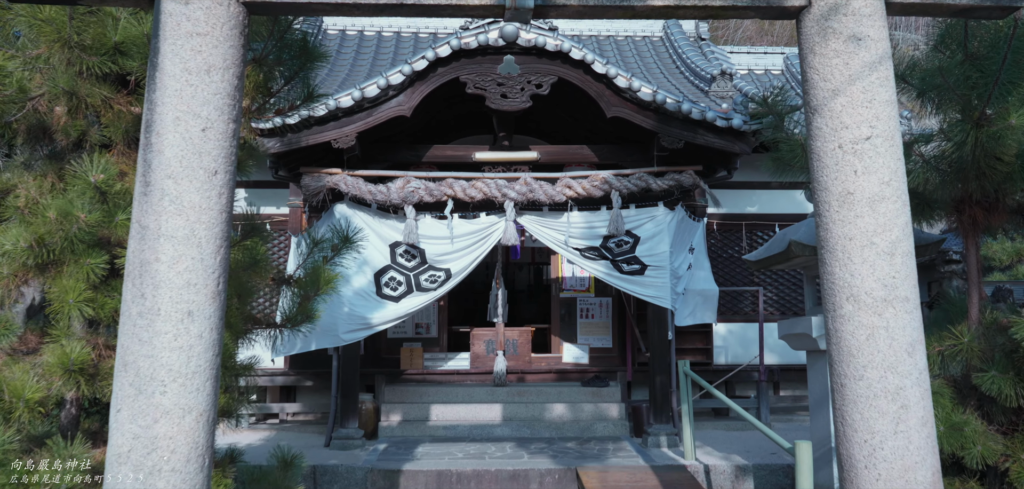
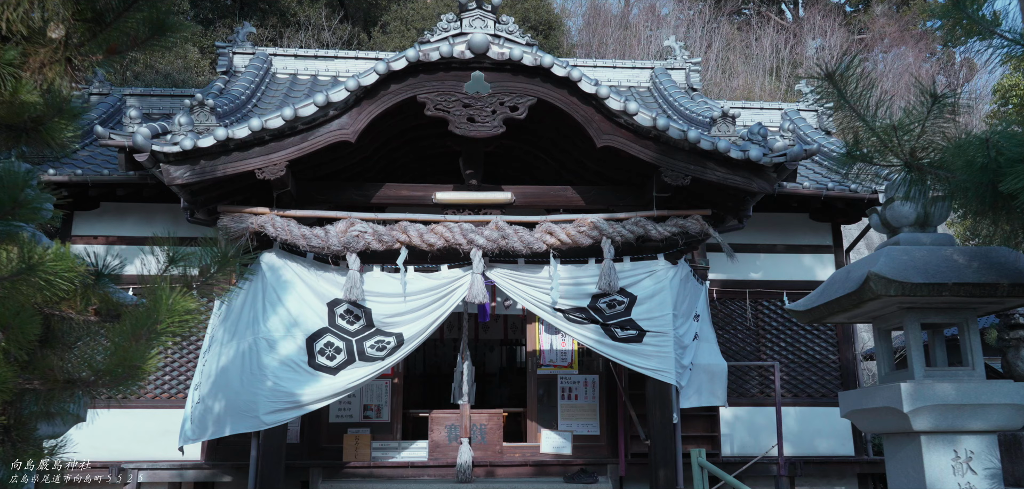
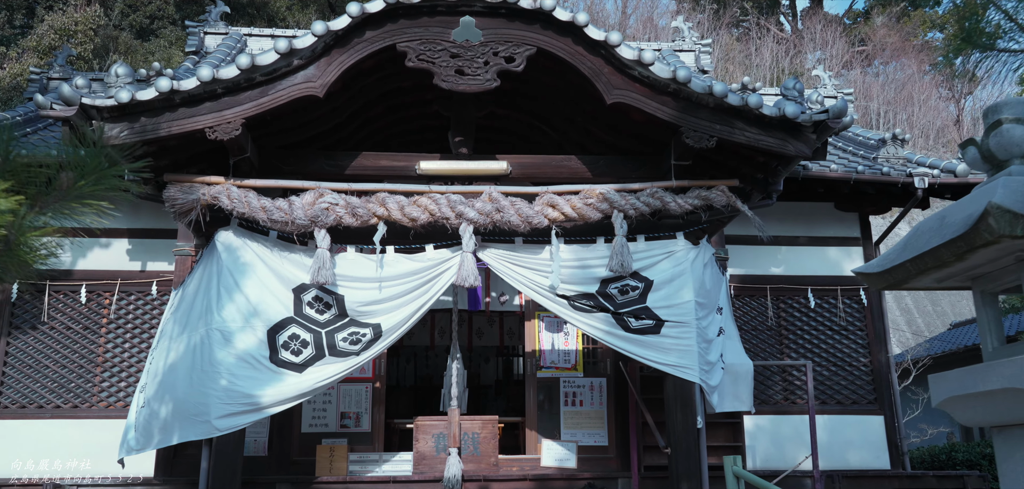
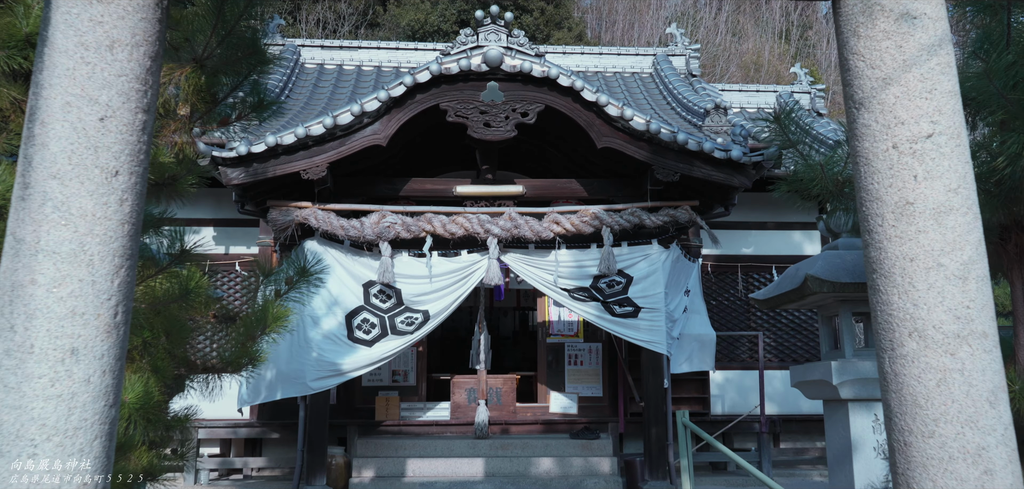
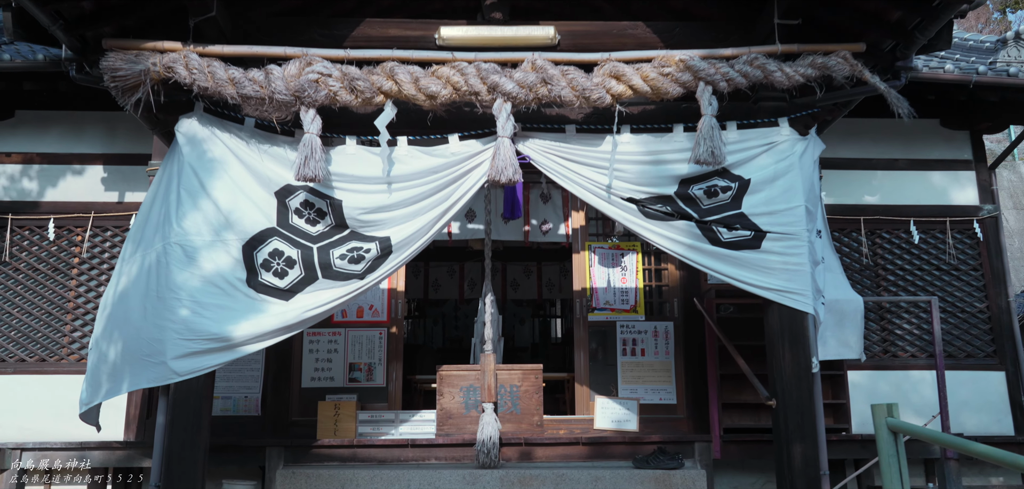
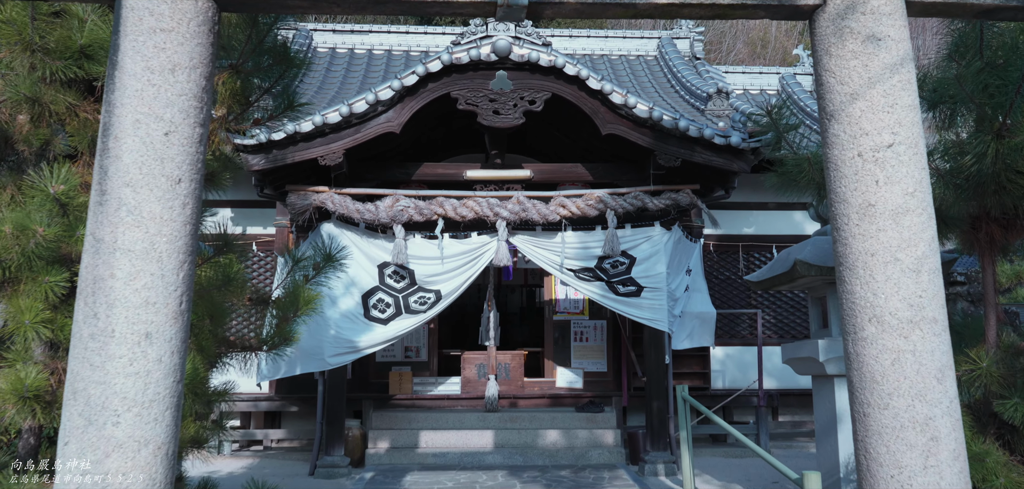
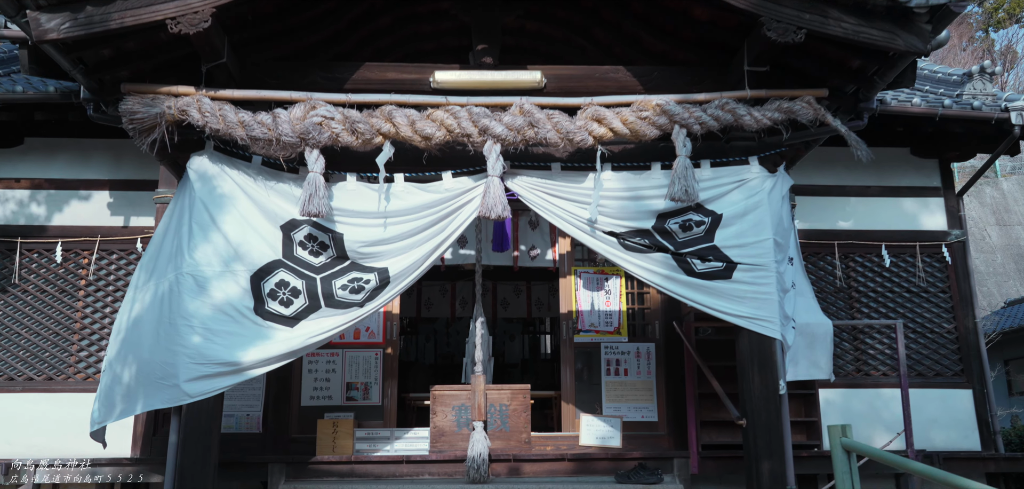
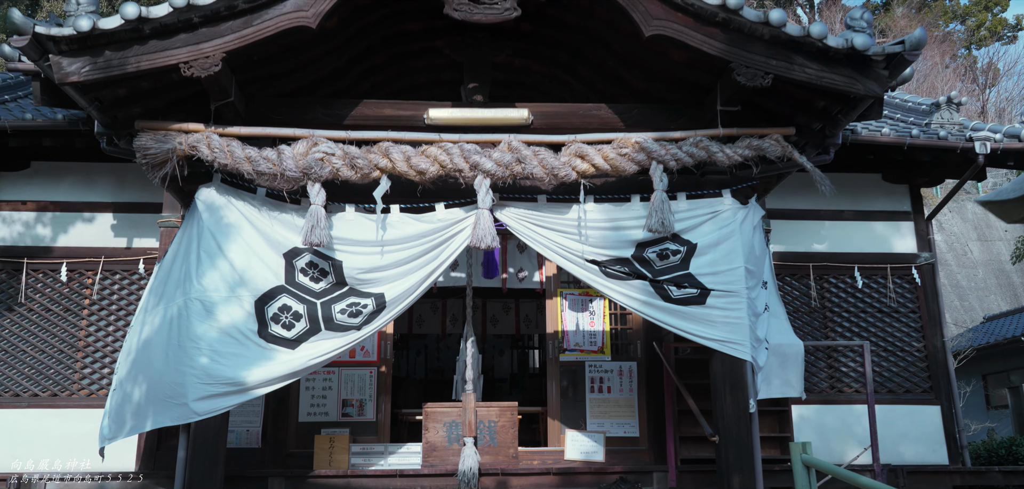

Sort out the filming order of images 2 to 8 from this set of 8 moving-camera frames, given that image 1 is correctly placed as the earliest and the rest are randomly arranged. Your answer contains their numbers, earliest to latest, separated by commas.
6, 4, 2, 3, 8, 7, 5
